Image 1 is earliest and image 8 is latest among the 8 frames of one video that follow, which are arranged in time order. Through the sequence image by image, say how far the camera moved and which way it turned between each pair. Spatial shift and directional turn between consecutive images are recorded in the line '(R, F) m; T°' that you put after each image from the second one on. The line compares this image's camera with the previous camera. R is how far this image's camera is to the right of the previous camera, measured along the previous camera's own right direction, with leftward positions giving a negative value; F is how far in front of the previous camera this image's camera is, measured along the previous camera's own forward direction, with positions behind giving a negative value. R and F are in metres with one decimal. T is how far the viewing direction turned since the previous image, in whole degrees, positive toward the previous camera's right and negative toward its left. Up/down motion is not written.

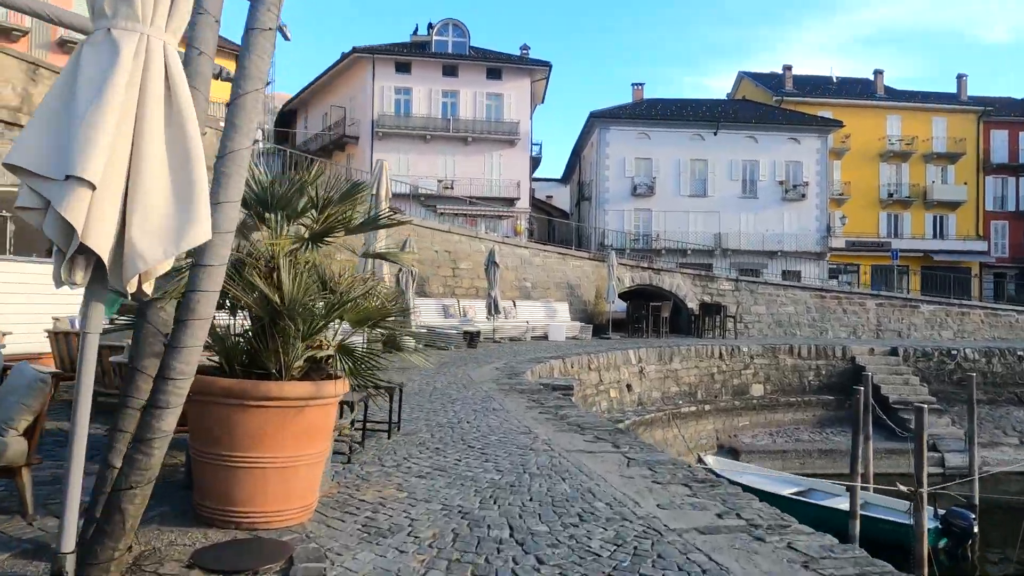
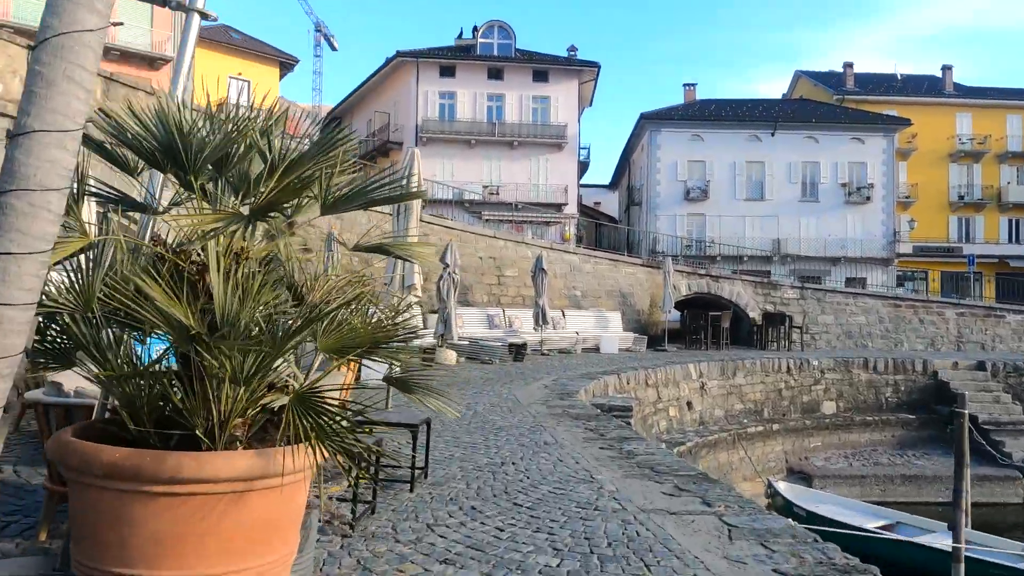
(-0.1, +1.3) m; -3°
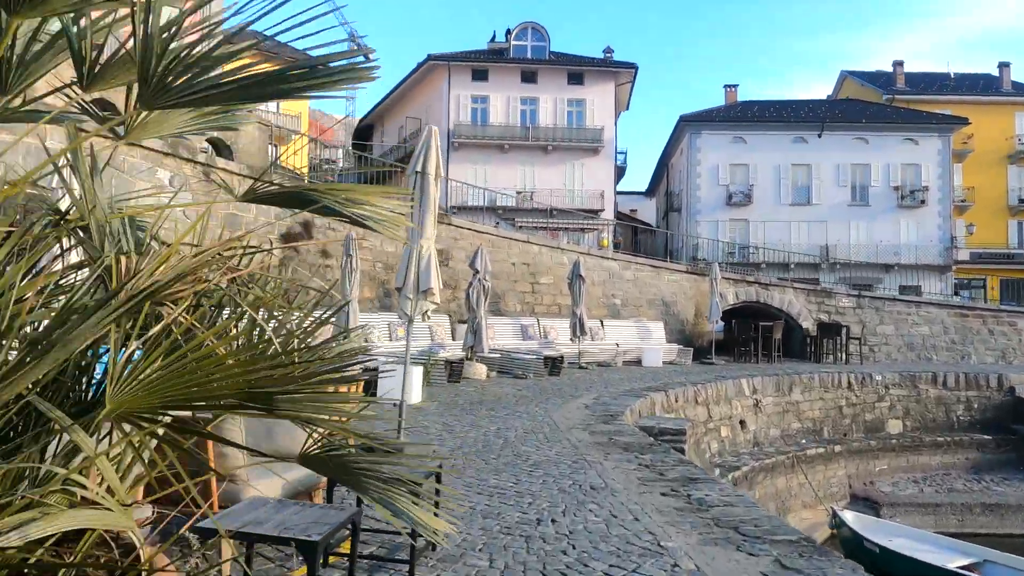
(0.0, +1.3) m; -3°
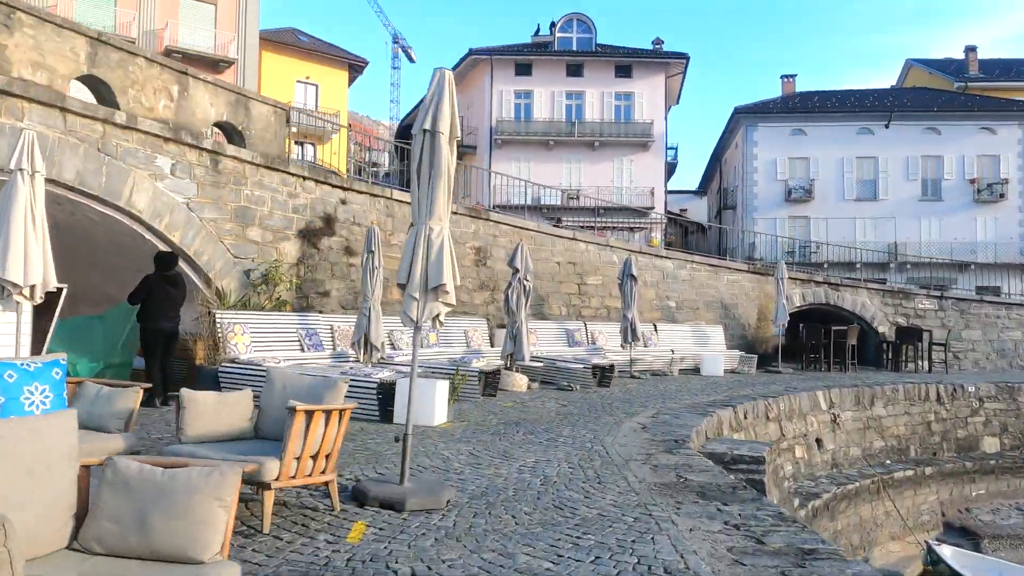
(0.0, +1.6) m; -3°
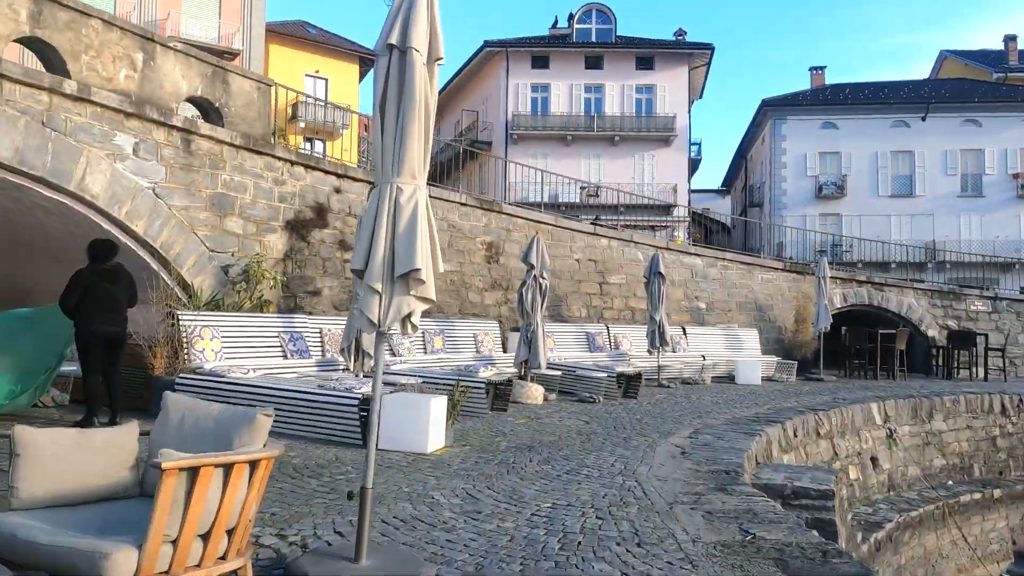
(+0.1, +1.5) m; -1°
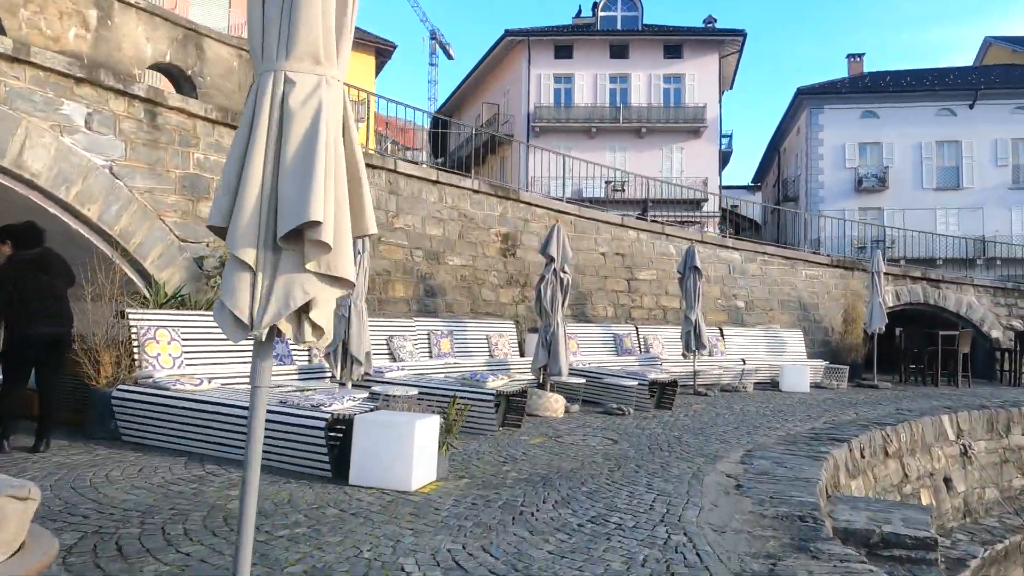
(+0.1, +1.4) m; -2°
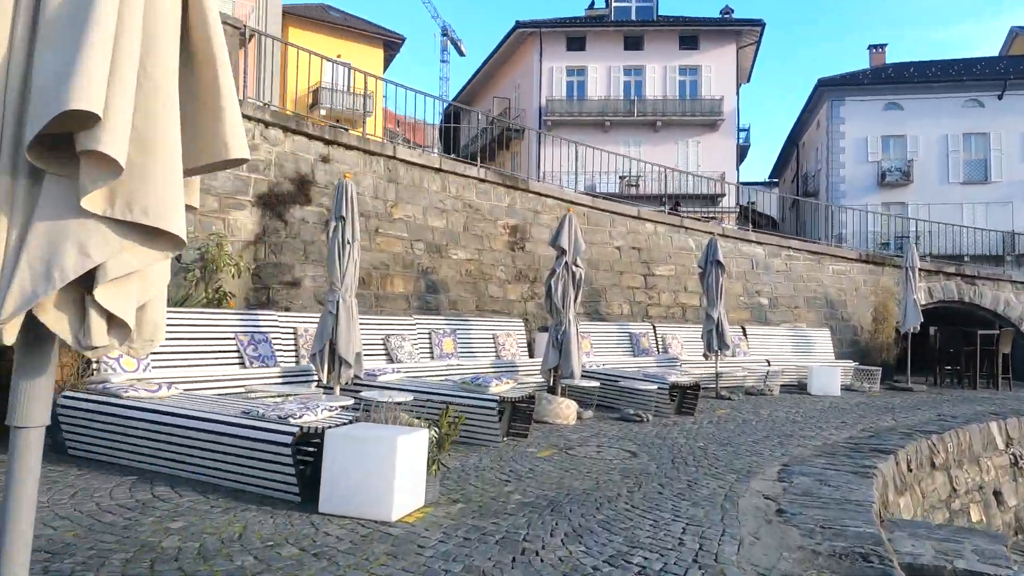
(+0.1, +0.8) m; -1°
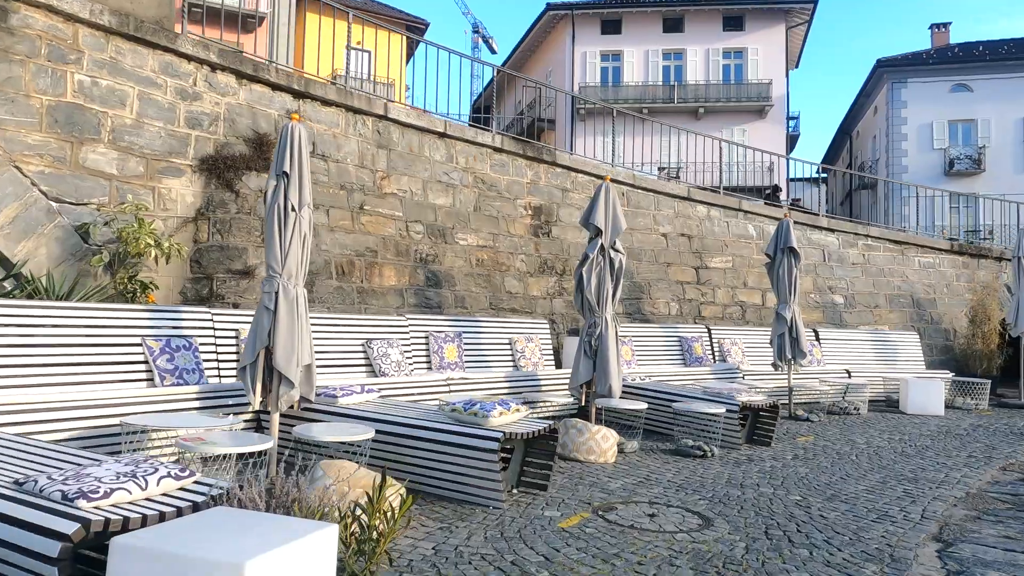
(+0.1, +2.2) m; -3°
